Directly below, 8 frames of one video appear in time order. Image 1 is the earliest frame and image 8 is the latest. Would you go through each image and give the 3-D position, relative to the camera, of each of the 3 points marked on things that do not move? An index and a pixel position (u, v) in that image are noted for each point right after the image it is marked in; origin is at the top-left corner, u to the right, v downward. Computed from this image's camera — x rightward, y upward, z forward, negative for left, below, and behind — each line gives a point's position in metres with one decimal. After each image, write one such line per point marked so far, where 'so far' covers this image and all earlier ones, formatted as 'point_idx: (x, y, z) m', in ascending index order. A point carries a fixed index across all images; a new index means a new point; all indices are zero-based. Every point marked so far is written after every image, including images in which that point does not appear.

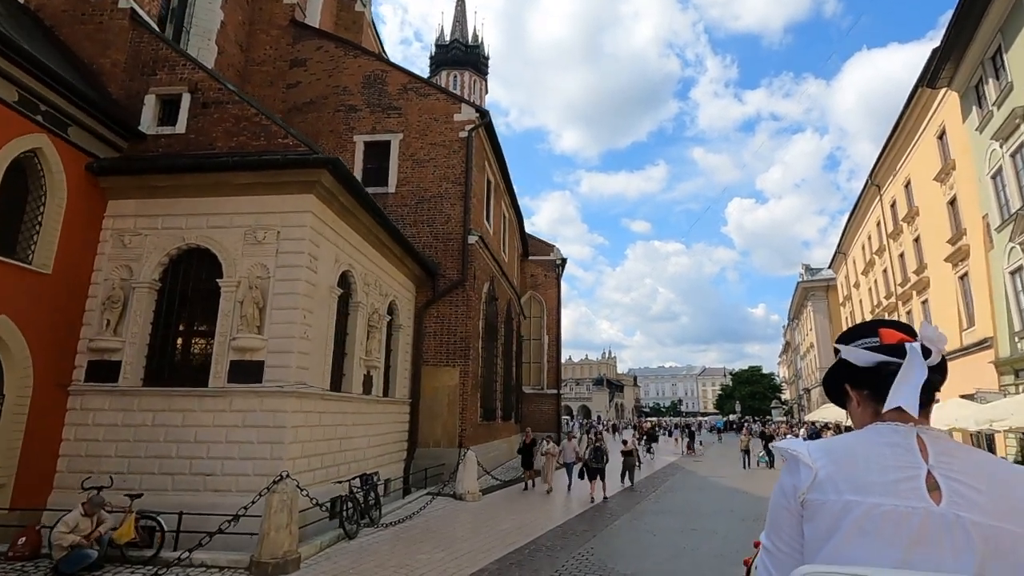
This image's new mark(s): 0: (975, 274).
0: (+17.2, +0.5, +19.9) m
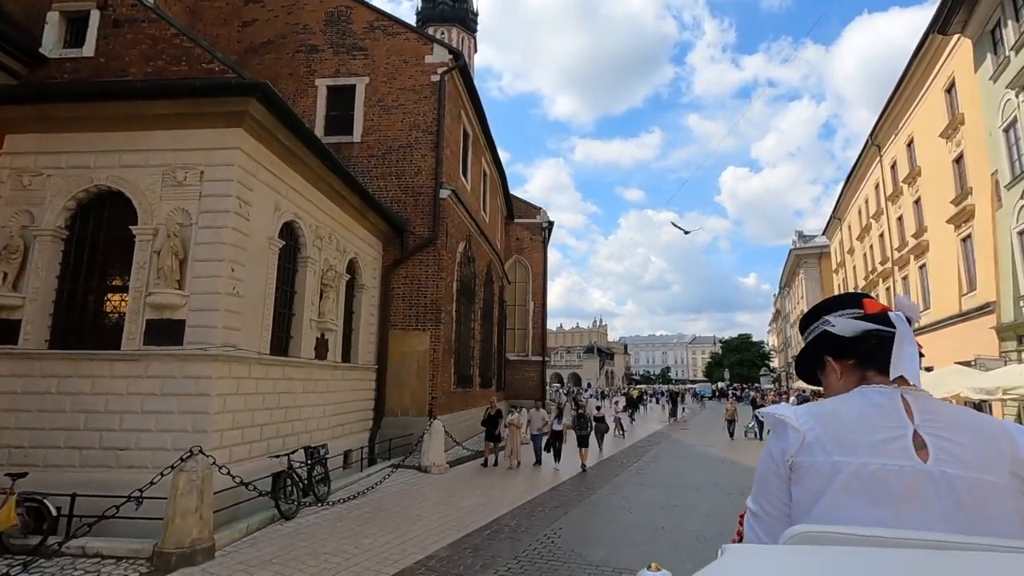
0: (+16.5, +1.9, +18.8) m
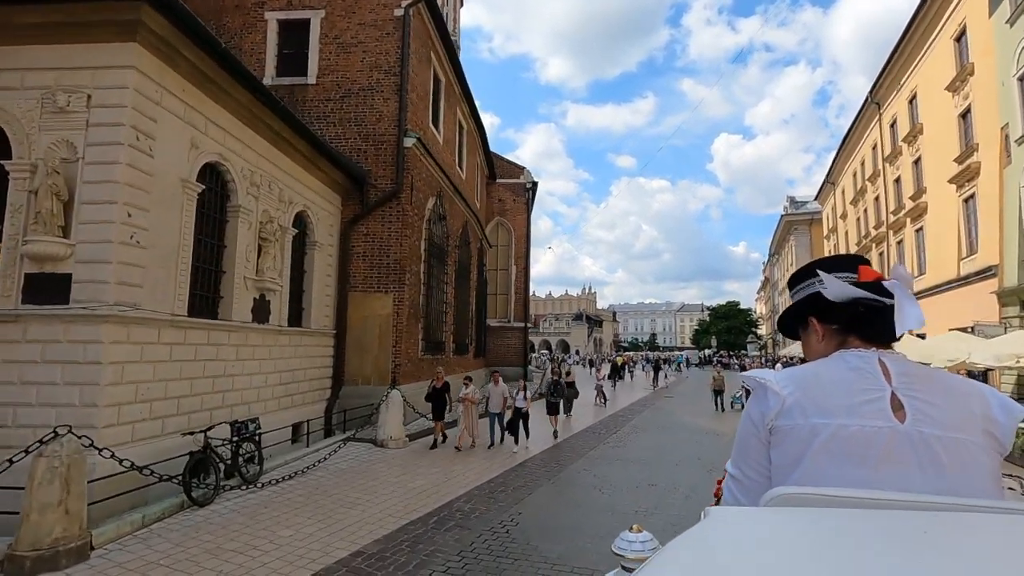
0: (+15.6, +3.1, +17.7) m
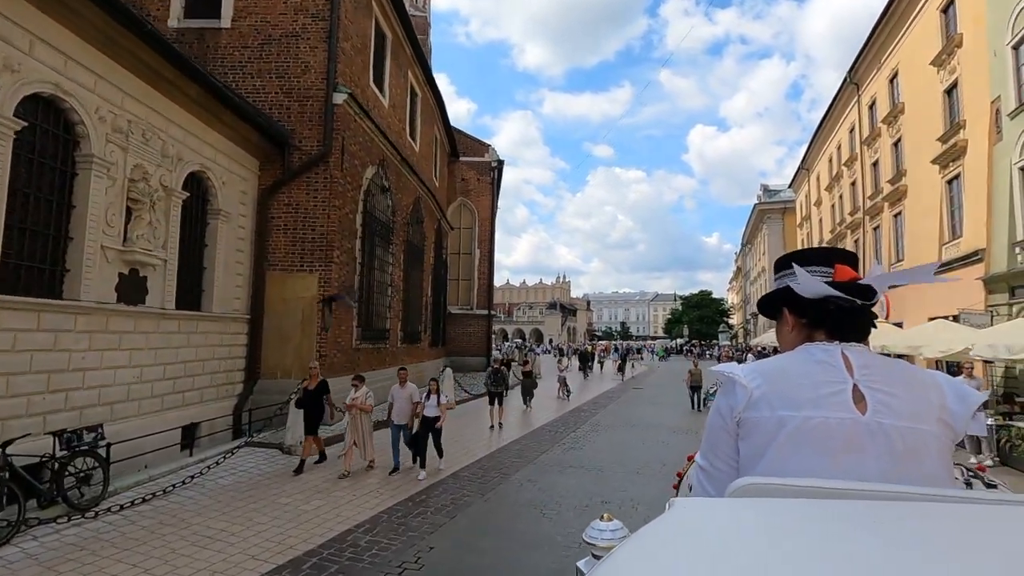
0: (+14.2, +3.5, +16.6) m
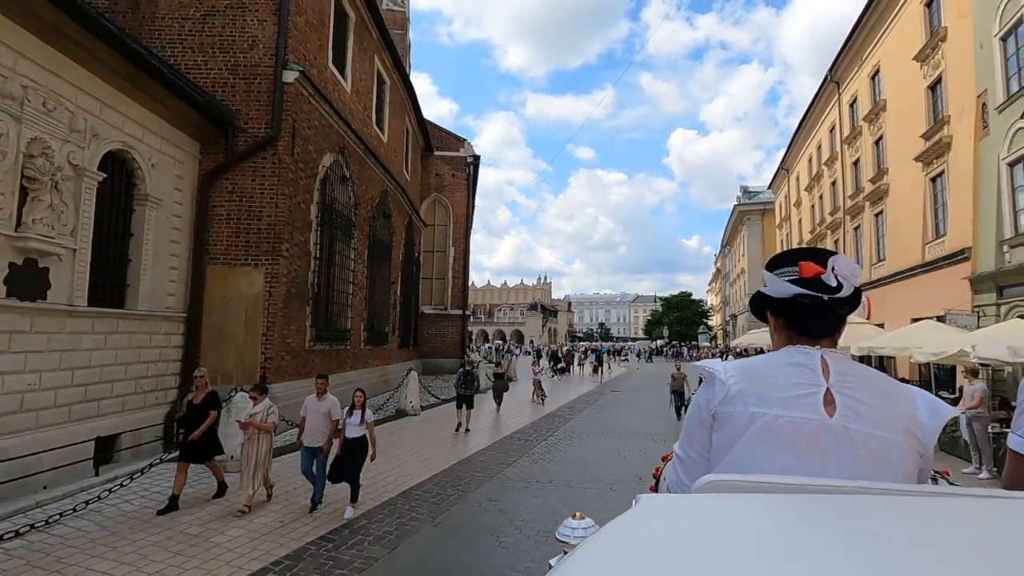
0: (+13.4, +3.5, +16.2) m
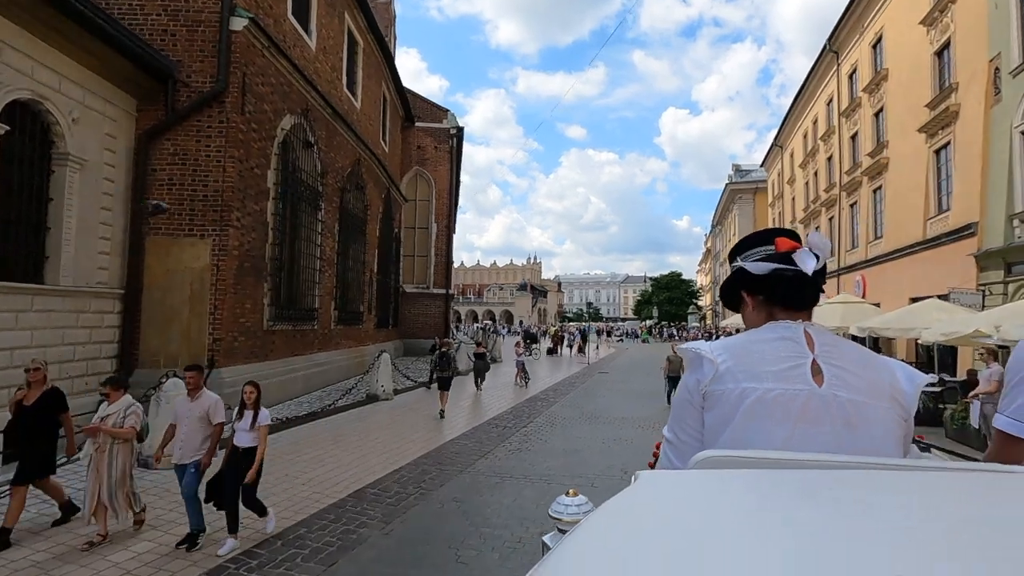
0: (+12.8, +4.2, +15.3) m
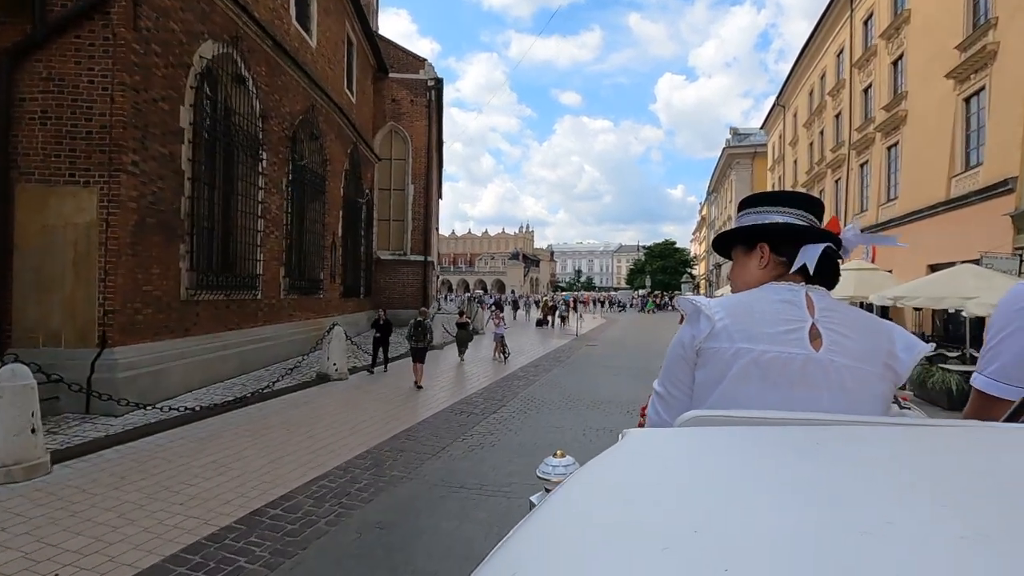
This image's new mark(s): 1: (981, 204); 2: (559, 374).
0: (+12.2, +5.1, +13.4) m
1: (+12.1, +2.2, +13.8) m
2: (+1.3, -2.4, +15.0) m
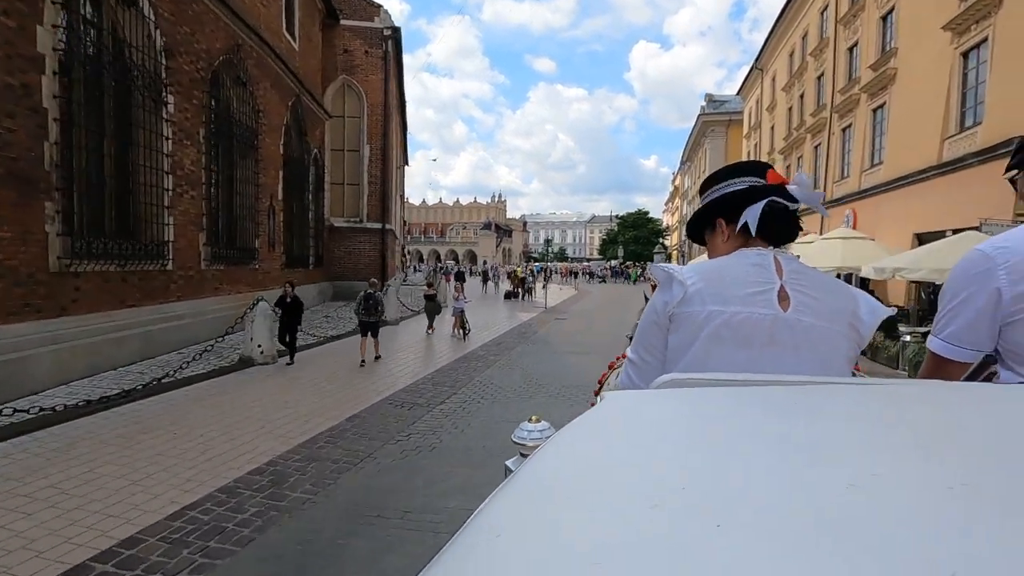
0: (+11.2, +5.7, +12.2) m
1: (+11.1, +2.9, +12.8) m
2: (+0.3, -1.6, +13.7) m
